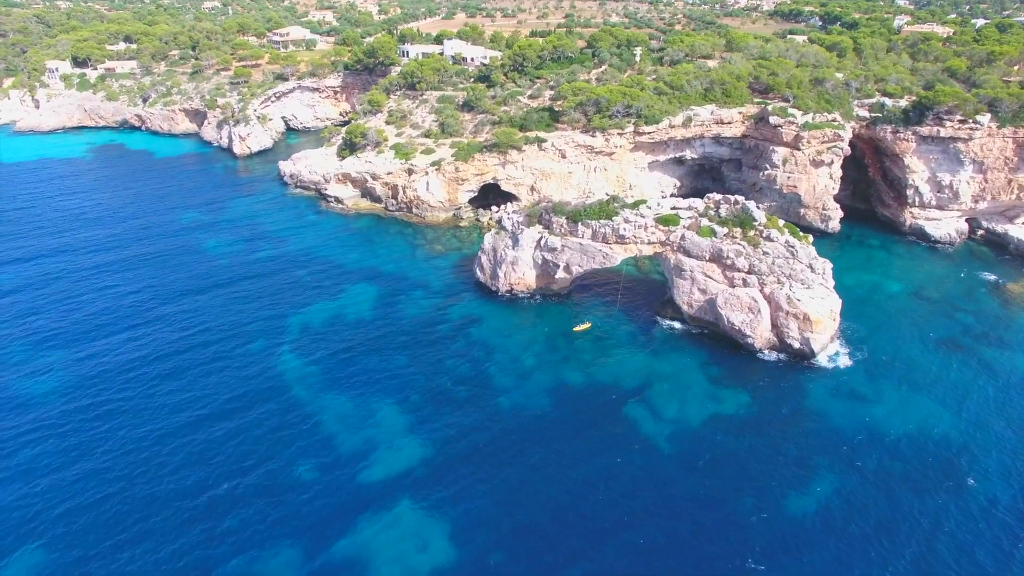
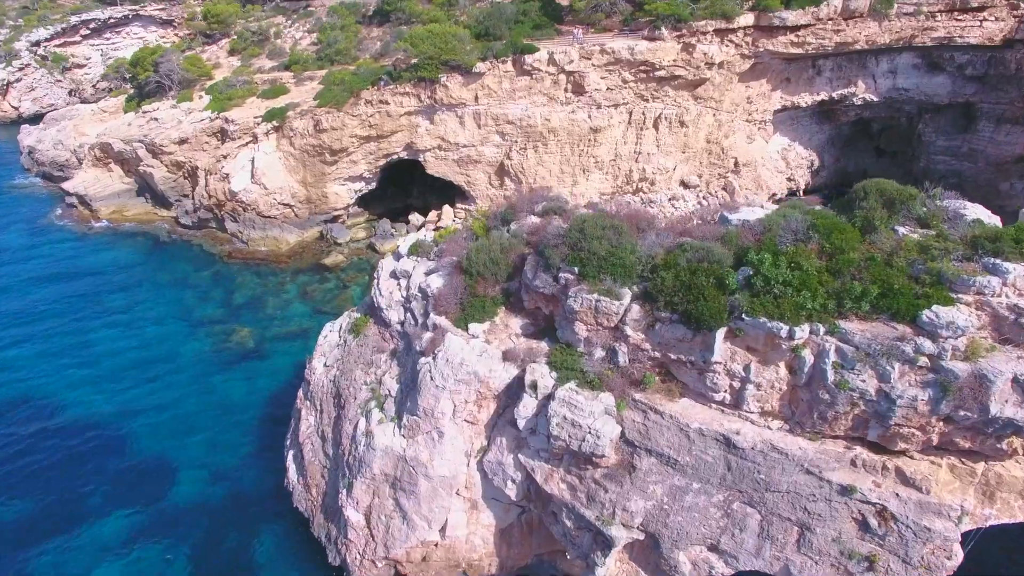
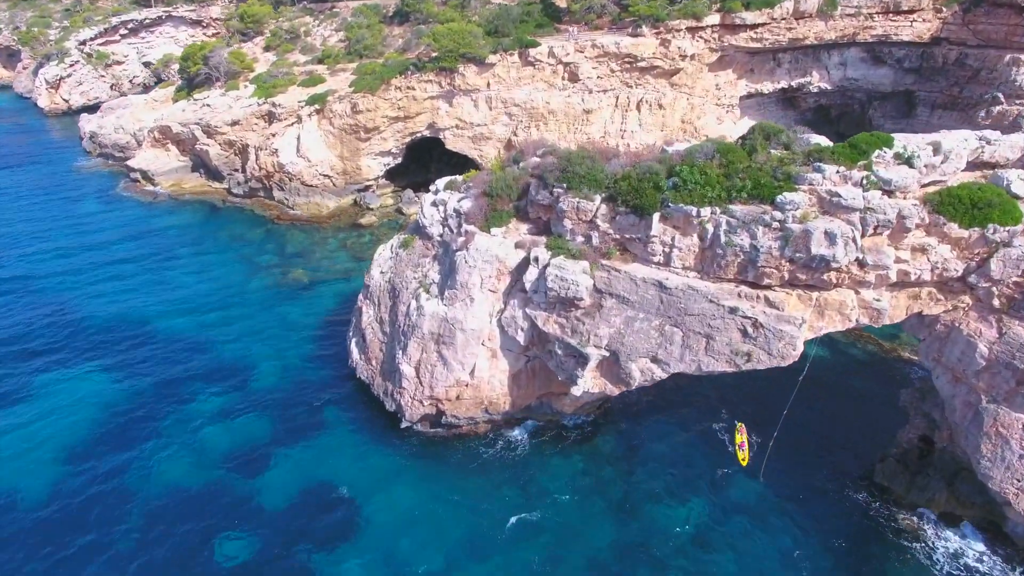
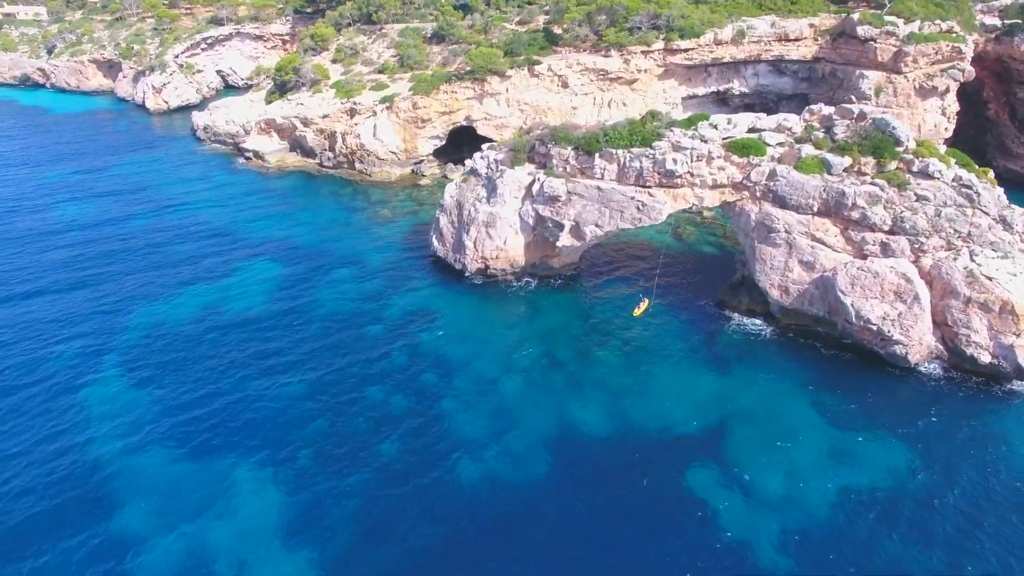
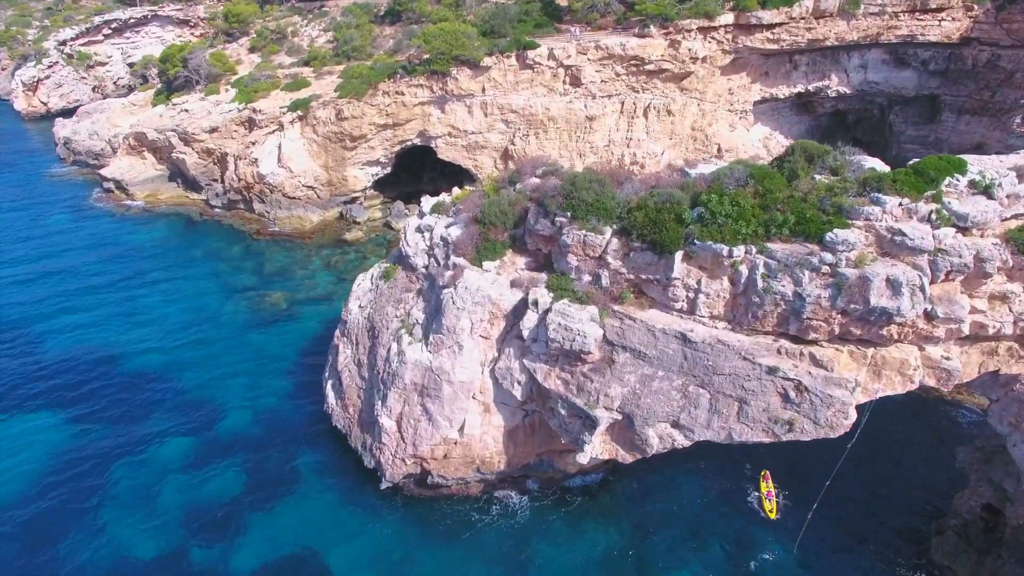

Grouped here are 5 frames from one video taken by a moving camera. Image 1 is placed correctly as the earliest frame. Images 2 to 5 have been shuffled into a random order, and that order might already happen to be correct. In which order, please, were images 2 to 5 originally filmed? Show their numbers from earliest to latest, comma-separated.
4, 3, 5, 2
